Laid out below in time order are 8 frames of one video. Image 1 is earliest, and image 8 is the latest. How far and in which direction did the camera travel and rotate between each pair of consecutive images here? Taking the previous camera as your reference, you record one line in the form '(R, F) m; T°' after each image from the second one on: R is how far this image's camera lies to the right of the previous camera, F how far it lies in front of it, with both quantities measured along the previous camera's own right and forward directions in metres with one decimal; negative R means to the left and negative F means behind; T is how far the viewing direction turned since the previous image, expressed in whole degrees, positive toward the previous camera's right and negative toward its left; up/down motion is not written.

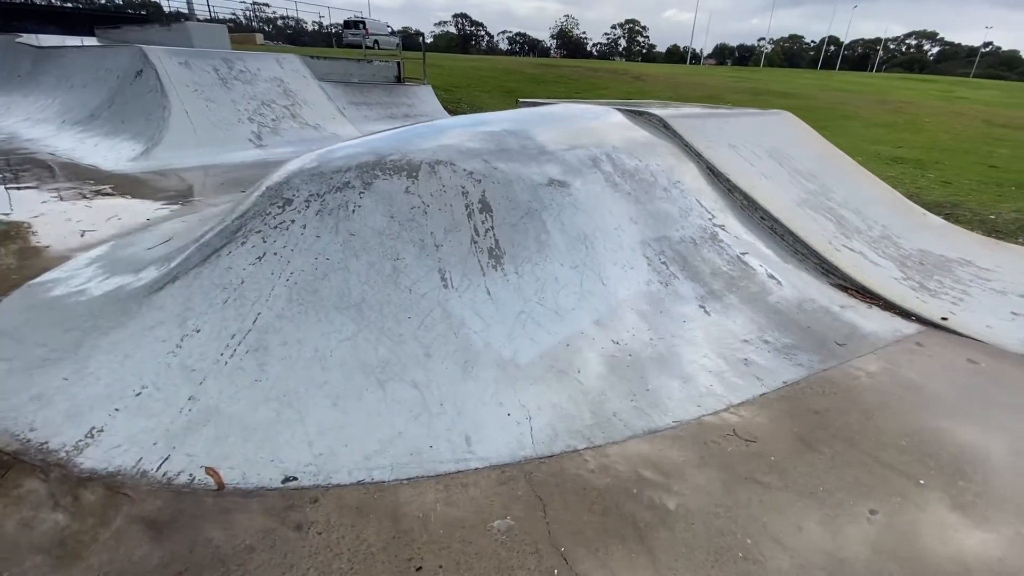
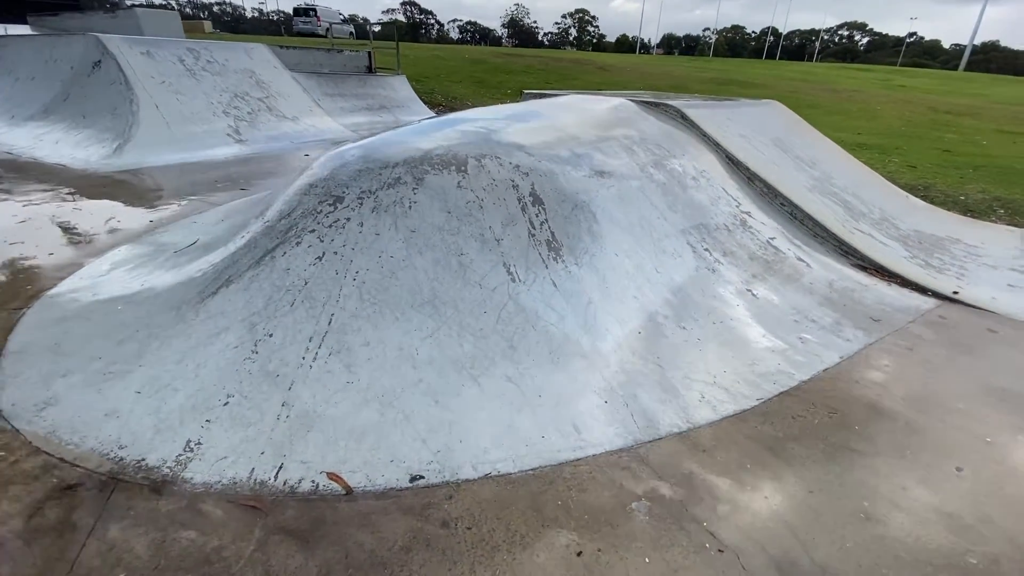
(-0.7, 0.0) m; +5°
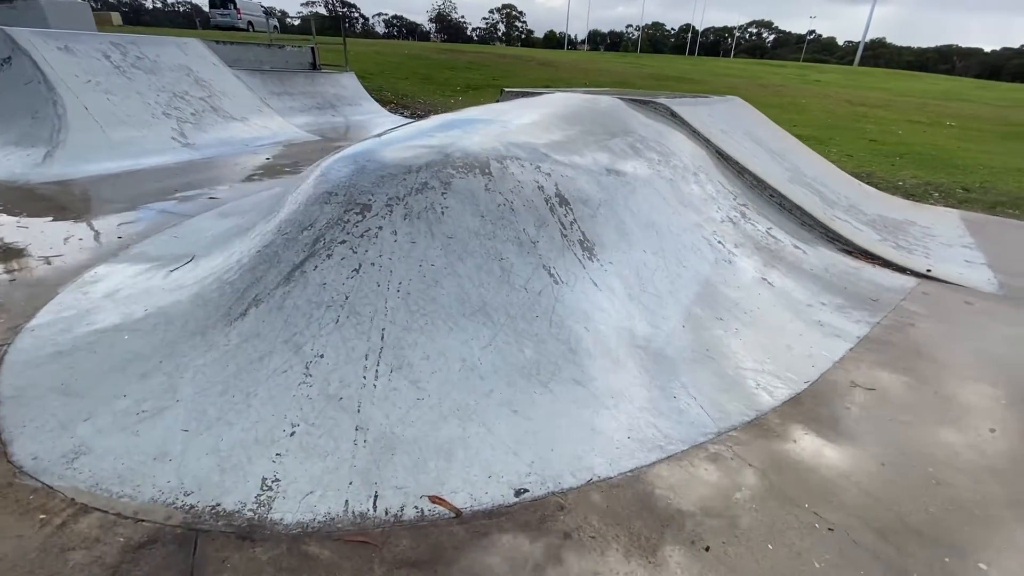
(-0.7, +0.1) m; +7°
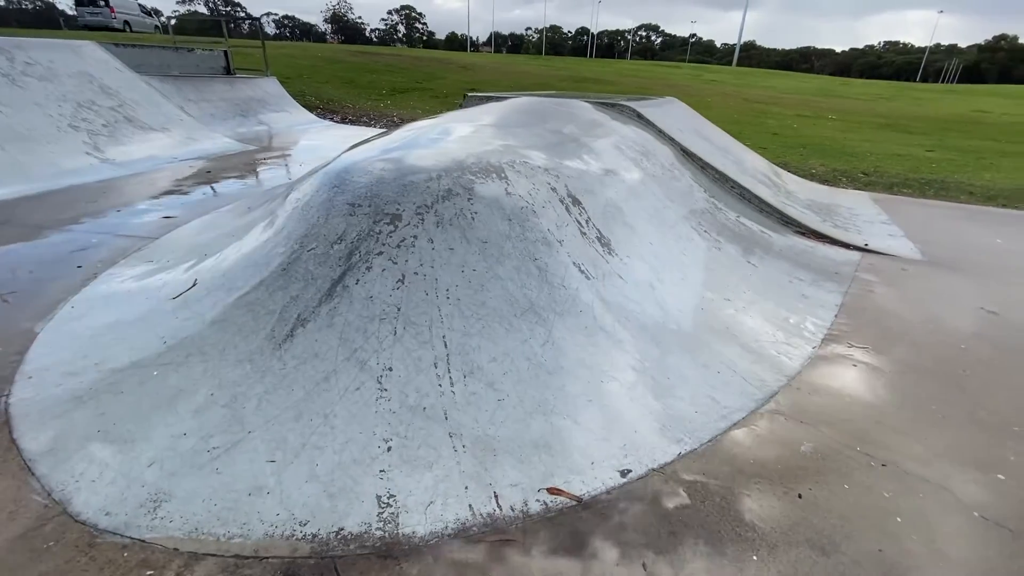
(-0.8, 0.0) m; +10°
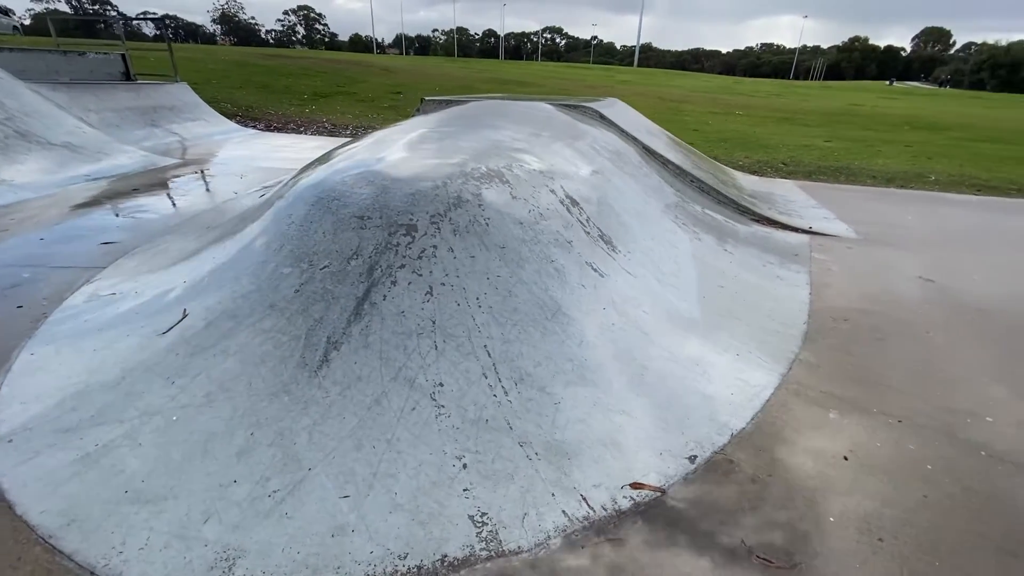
(-0.6, +0.1) m; +9°
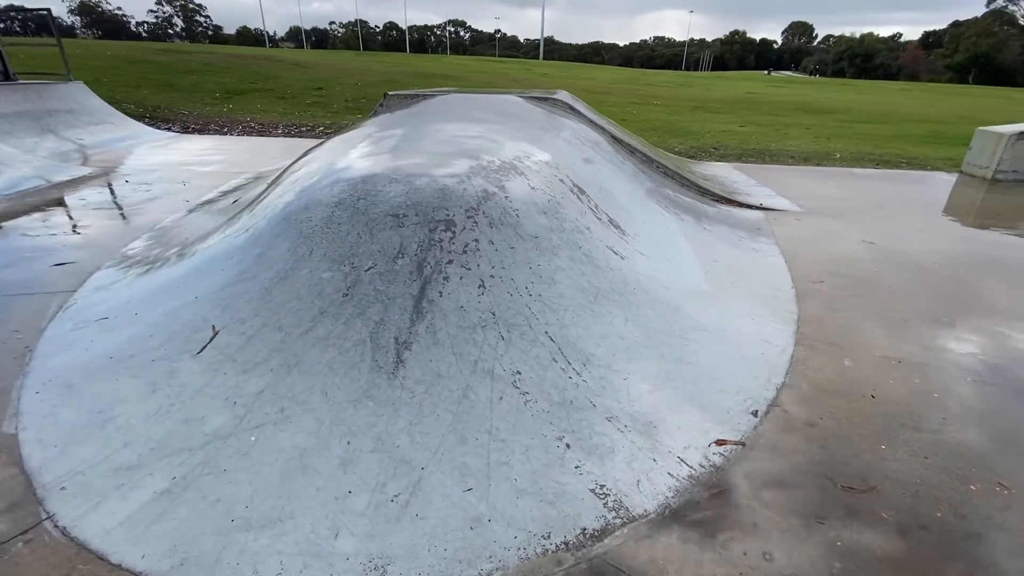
(-0.8, 0.0) m; +9°
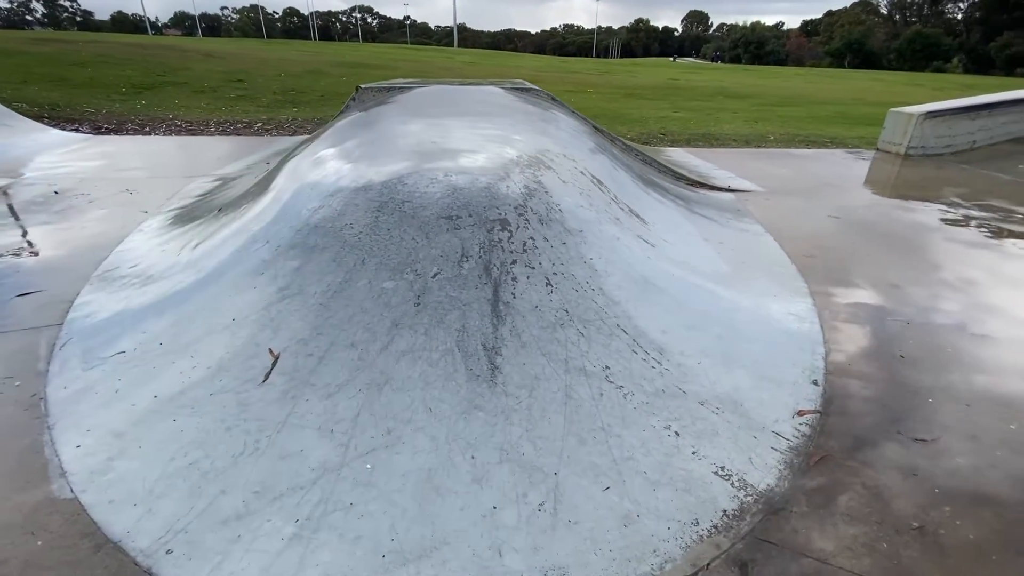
(-0.8, +0.1) m; +8°
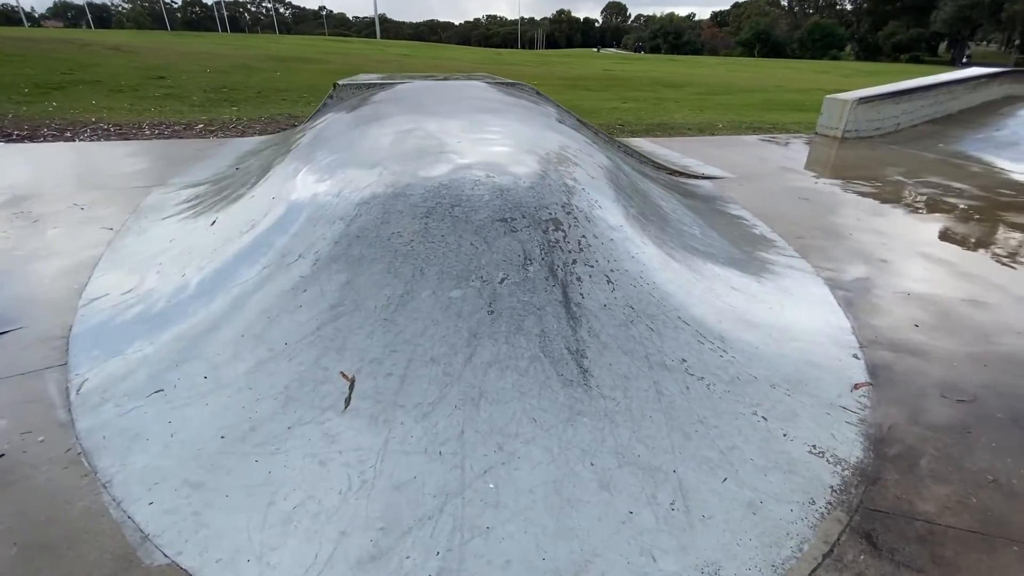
(-0.7, +0.1) m; +7°
